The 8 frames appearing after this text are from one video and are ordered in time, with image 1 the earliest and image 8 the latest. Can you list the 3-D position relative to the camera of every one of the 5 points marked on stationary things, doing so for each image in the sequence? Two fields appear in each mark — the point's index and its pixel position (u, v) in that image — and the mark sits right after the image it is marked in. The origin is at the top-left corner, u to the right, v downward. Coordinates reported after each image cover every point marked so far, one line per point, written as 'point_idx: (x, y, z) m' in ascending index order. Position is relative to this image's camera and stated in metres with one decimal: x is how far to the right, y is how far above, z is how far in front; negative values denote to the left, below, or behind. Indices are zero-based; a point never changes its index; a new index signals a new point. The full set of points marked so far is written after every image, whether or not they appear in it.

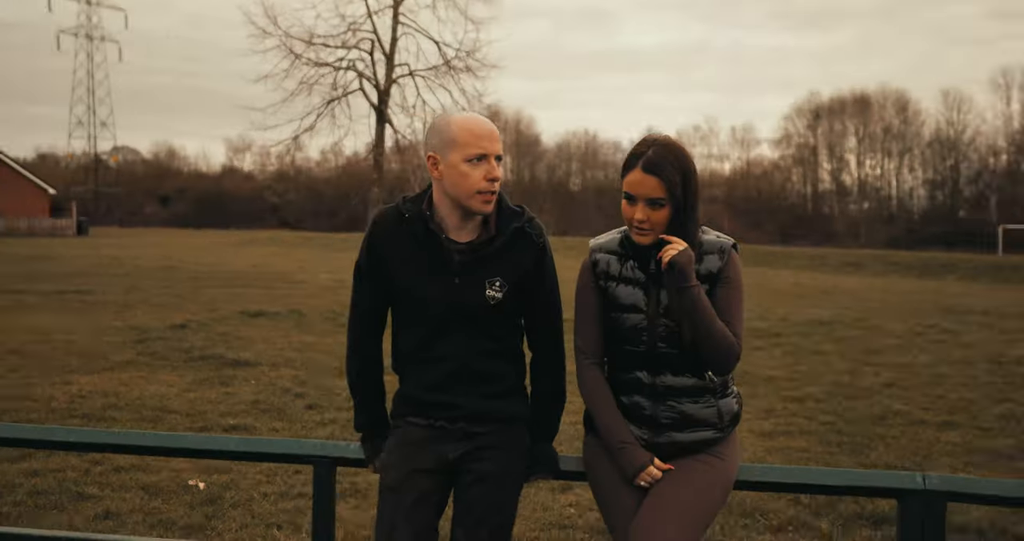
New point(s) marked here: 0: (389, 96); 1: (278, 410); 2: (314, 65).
0: (-1.8, +2.5, +13.9) m
1: (-1.7, -1.0, +7.2) m
2: (-2.7, +2.8, +13.5) m
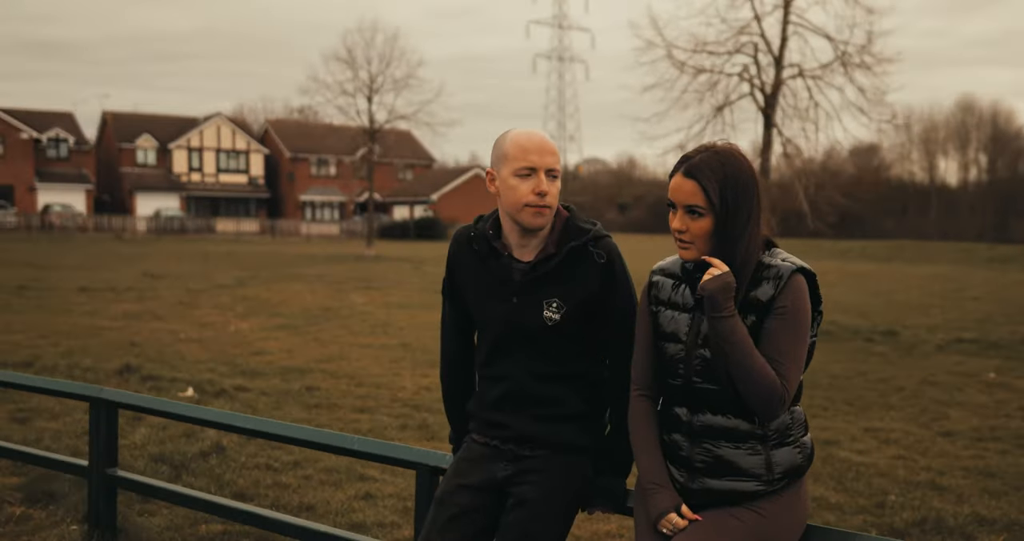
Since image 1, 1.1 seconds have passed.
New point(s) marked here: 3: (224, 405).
0: (+3.6, +2.3, +13.4) m
1: (+0.6, -1.1, +7.4) m
2: (+2.6, +2.7, +13.5) m
3: (-2.1, -1.0, +7.2) m
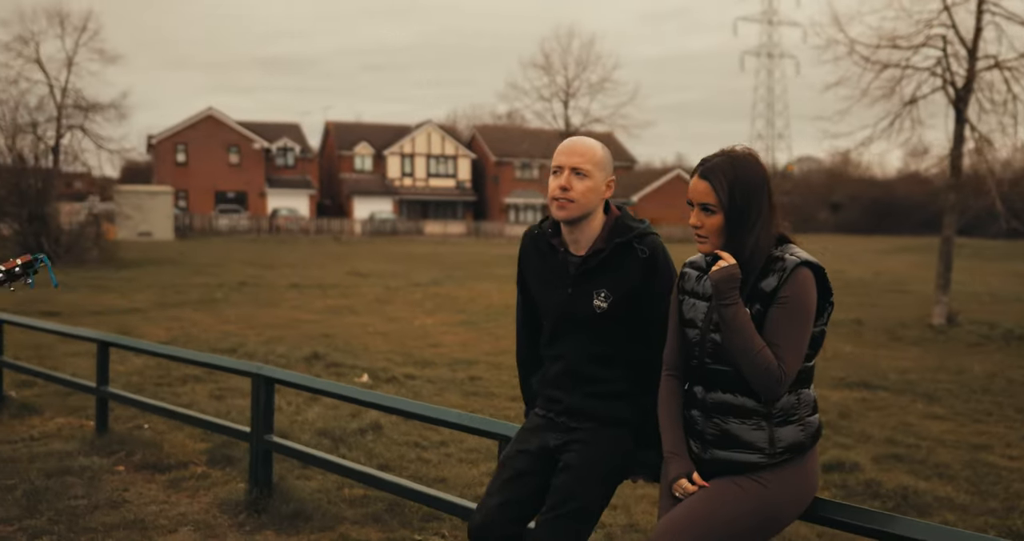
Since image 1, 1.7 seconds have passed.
0: (+5.9, +2.3, +12.8) m
1: (+1.7, -1.1, +7.5) m
2: (+4.9, +2.7, +13.1) m
3: (-1.0, -1.0, +7.9) m
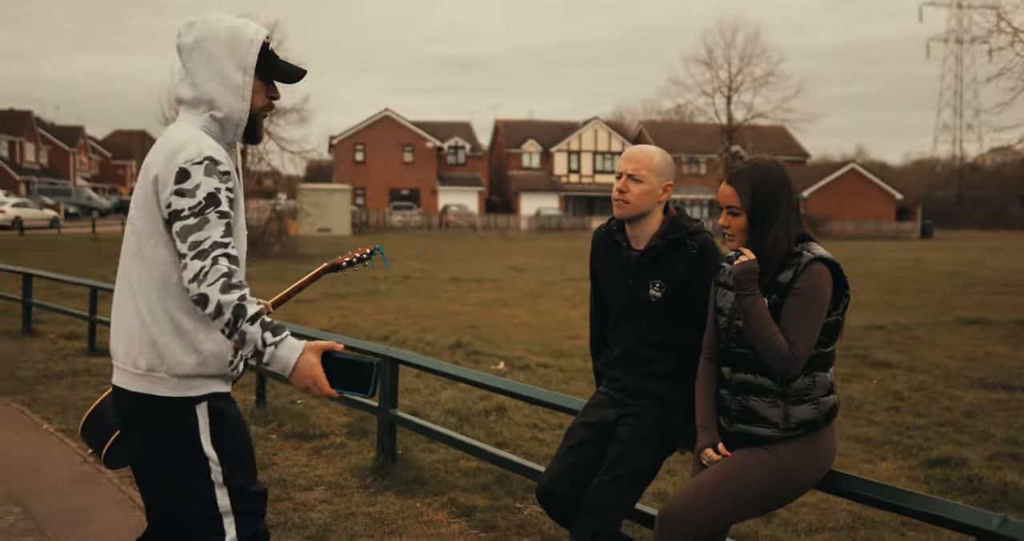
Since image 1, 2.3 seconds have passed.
0: (+7.8, +2.3, +12.1) m
1: (+2.7, -1.0, +7.6) m
2: (+6.8, +2.7, +12.5) m
3: (+0.1, -0.9, +8.4) m
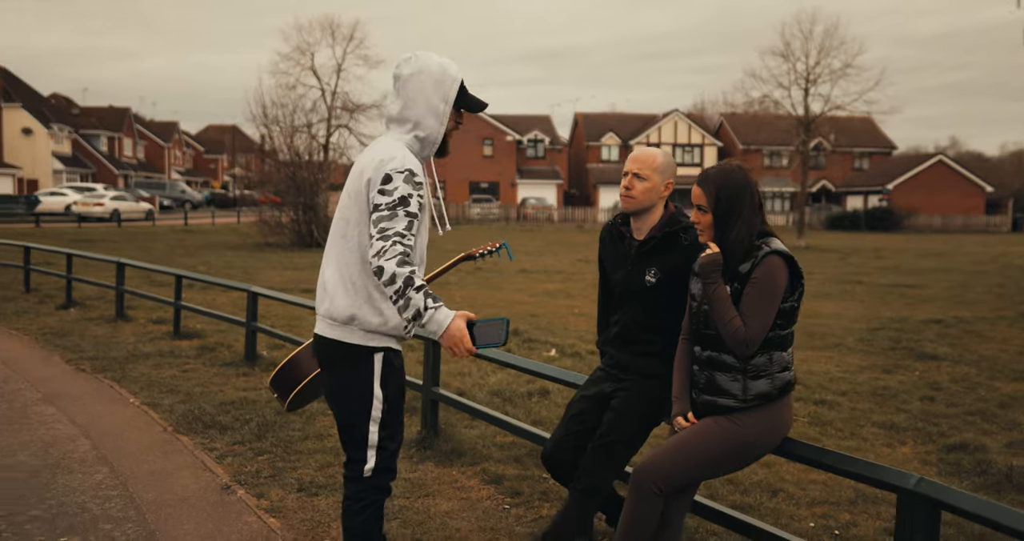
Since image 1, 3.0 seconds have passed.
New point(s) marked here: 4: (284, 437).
0: (+8.5, +2.4, +11.8) m
1: (+3.0, -1.0, +7.8) m
2: (+7.6, +2.8, +12.3) m
3: (+0.5, -0.8, +8.9) m
4: (-1.4, -1.0, +6.1) m
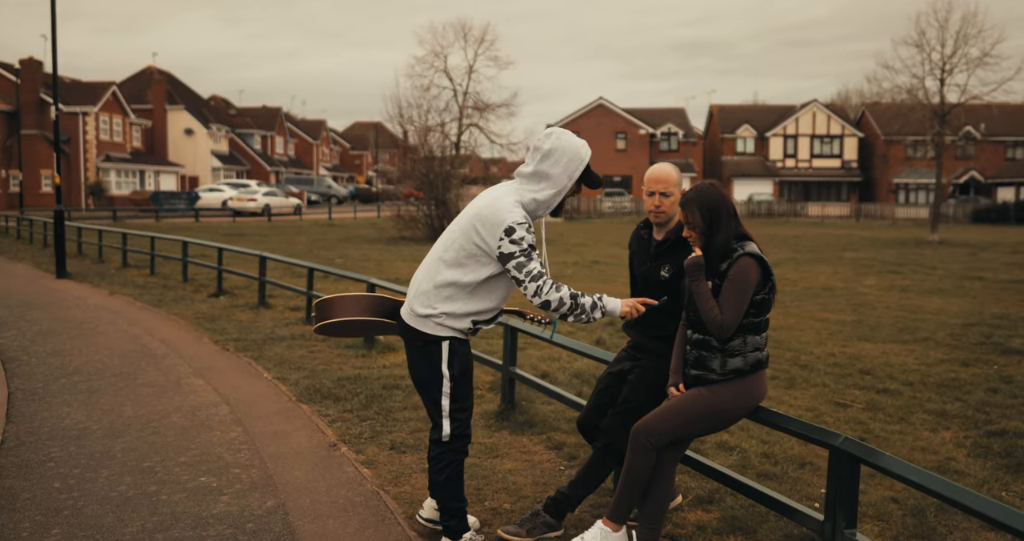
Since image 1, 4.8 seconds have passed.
0: (+9.7, +2.4, +11.4) m
1: (+3.7, -1.0, +8.2) m
2: (+8.9, +2.8, +12.0) m
3: (+1.4, -0.8, +9.6) m
4: (-0.9, -1.0, +7.1) m
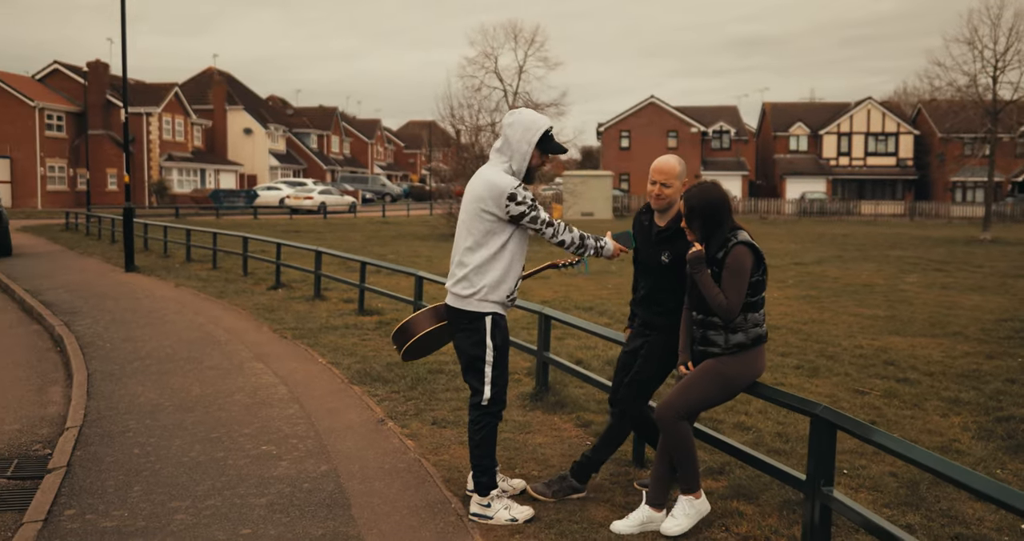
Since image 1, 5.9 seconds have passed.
0: (+10.2, +2.4, +11.4) m
1: (+4.1, -0.9, +8.6) m
2: (+9.4, +2.8, +12.0) m
3: (+1.8, -0.7, +10.1) m
4: (-0.6, -0.9, +7.7) m
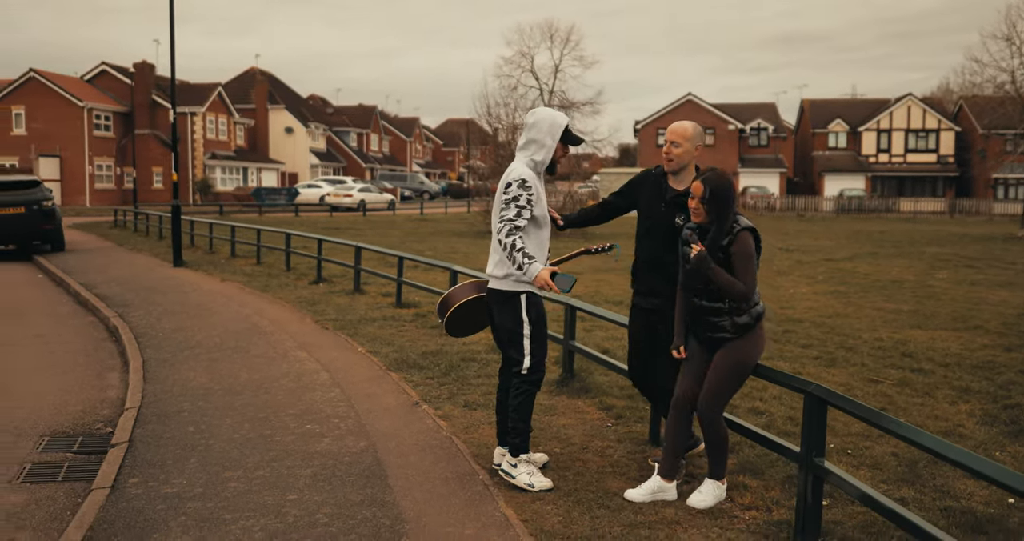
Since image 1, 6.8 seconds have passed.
0: (+10.6, +2.5, +11.4) m
1: (+4.3, -0.9, +8.8) m
2: (+9.8, +2.9, +12.1) m
3: (+2.1, -0.7, +10.4) m
4: (-0.4, -0.9, +8.1) m
